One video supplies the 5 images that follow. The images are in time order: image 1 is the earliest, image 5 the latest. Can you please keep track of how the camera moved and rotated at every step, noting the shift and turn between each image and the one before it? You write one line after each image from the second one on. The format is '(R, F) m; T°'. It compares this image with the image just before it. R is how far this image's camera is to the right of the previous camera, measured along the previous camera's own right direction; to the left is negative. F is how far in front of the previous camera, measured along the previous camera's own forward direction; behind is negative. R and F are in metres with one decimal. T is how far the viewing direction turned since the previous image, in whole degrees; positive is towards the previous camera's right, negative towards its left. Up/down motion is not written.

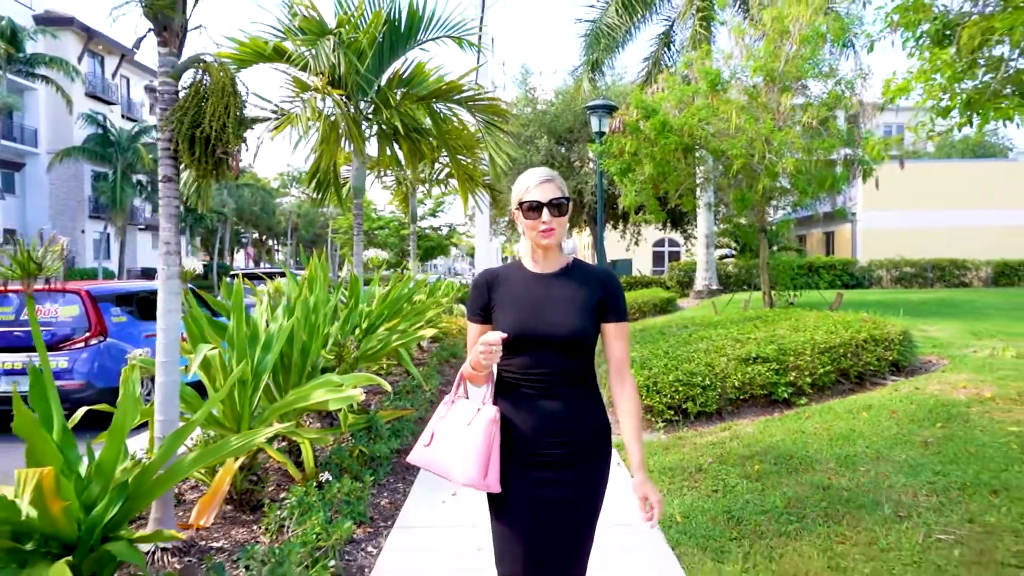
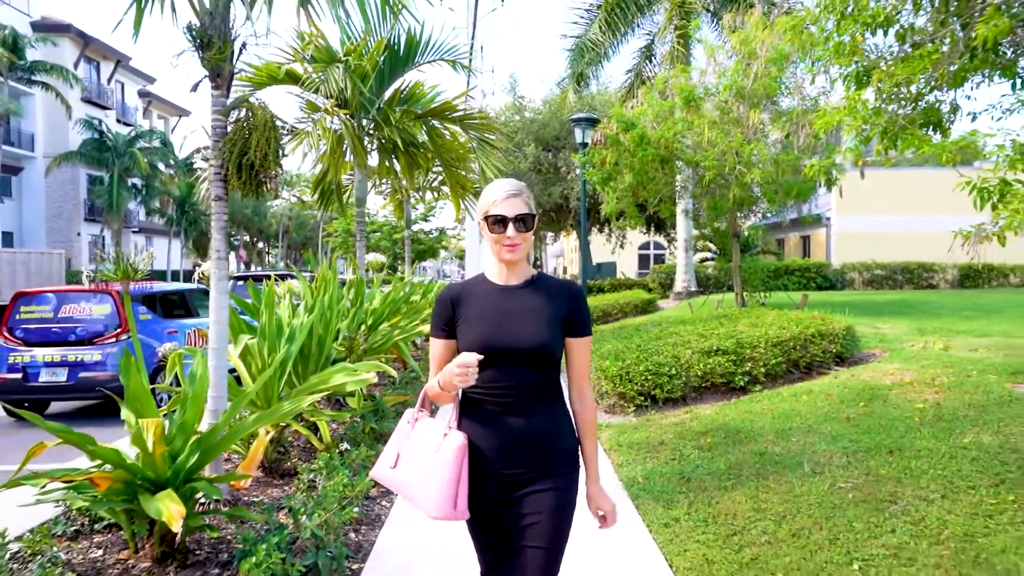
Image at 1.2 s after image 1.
(0.0, -0.8) m; +1°
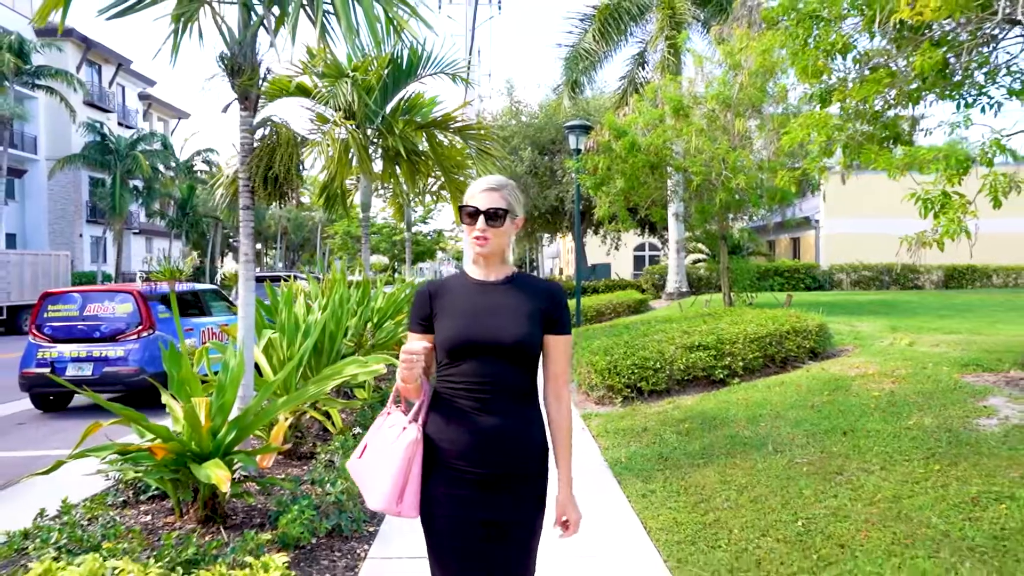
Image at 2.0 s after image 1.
(0.0, -0.5) m; 0°
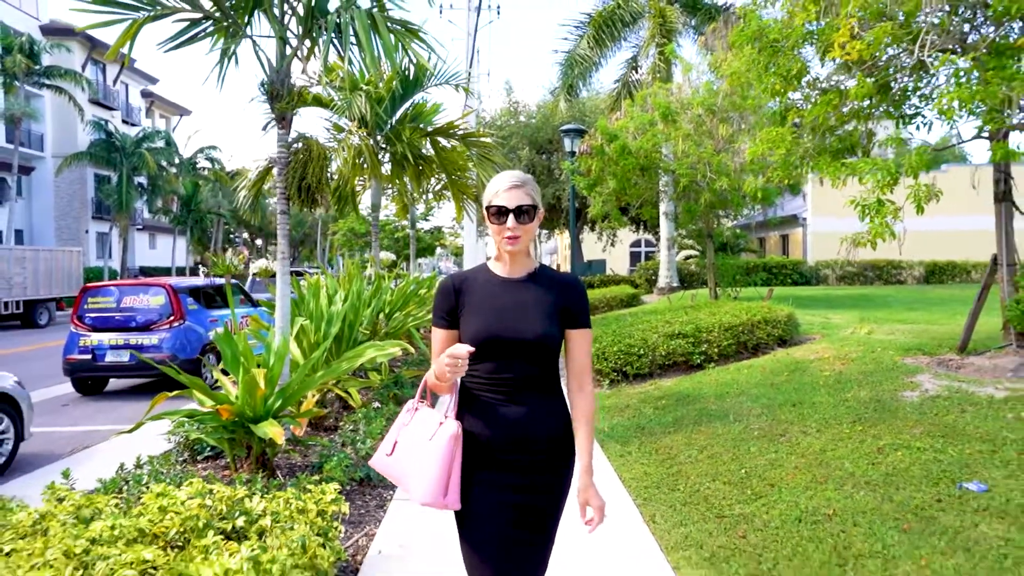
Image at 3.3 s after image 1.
(0.0, -0.8) m; 0°
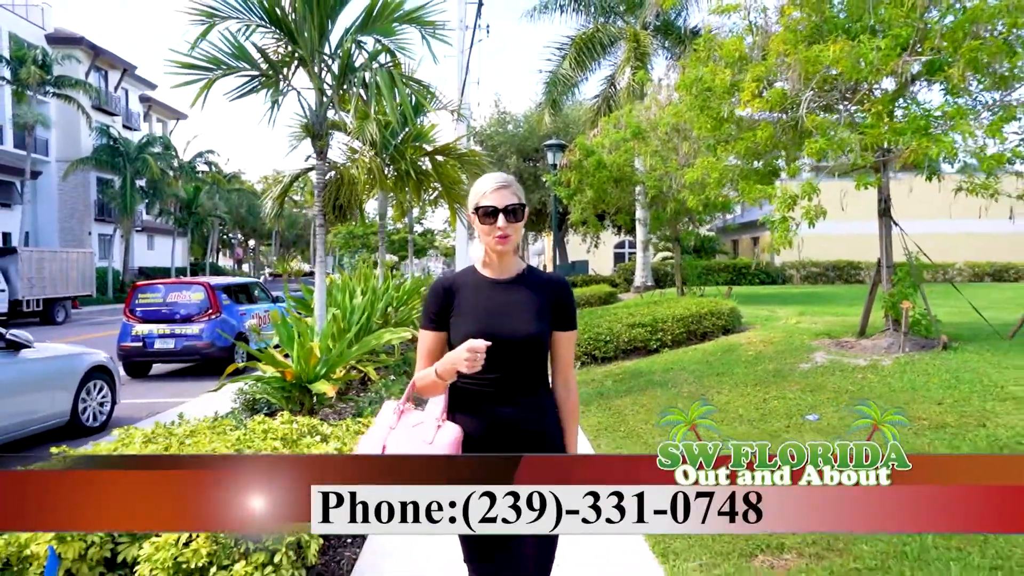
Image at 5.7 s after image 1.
(0.0, -1.6) m; +1°
